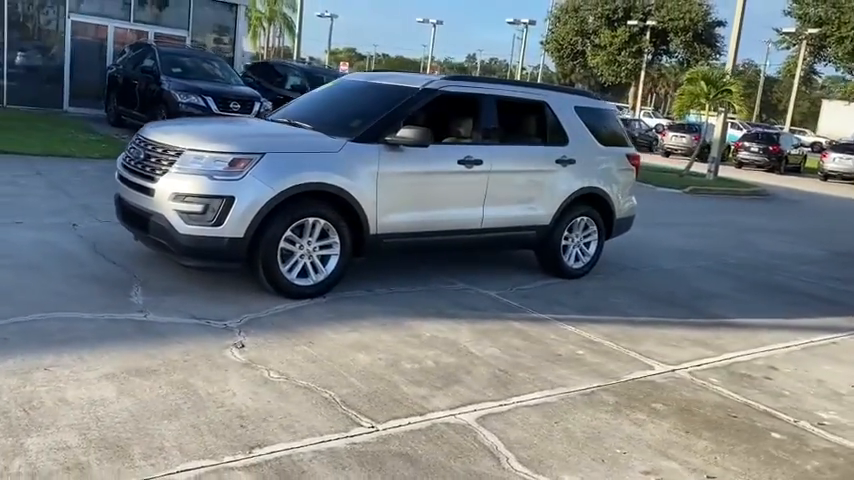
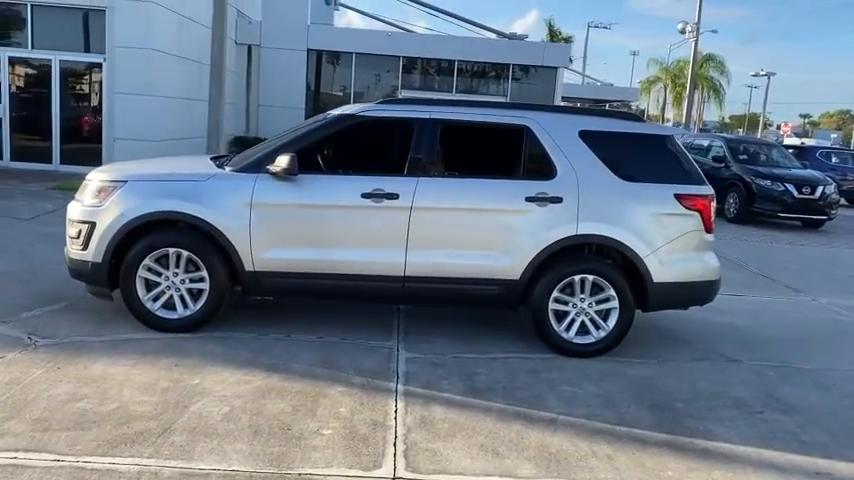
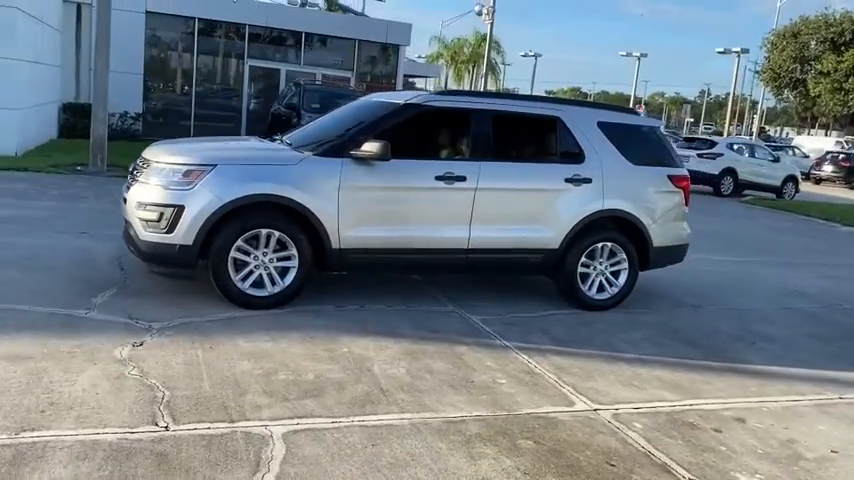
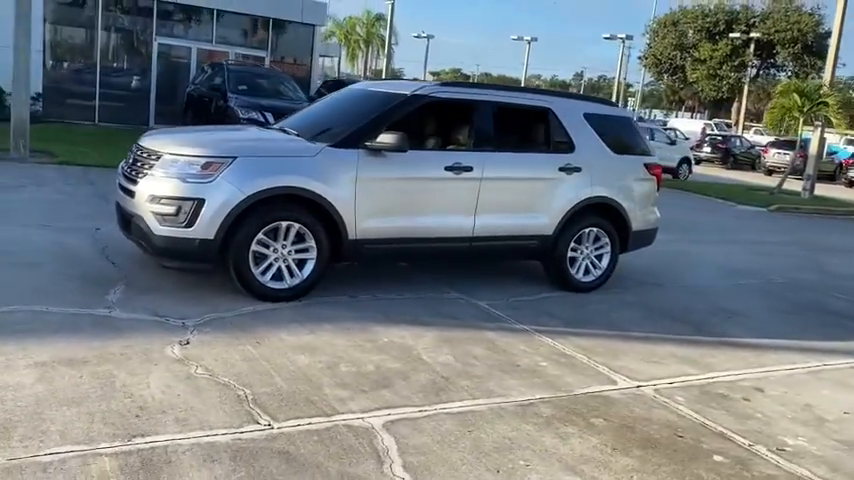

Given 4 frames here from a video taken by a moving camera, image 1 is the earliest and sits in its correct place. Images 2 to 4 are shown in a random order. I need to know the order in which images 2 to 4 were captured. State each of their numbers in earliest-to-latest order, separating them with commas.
4, 3, 2
